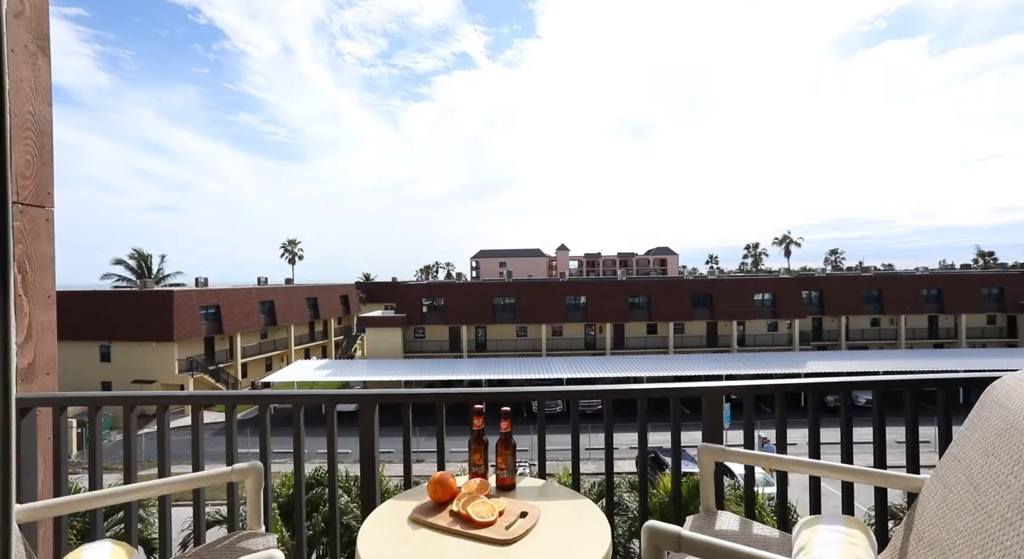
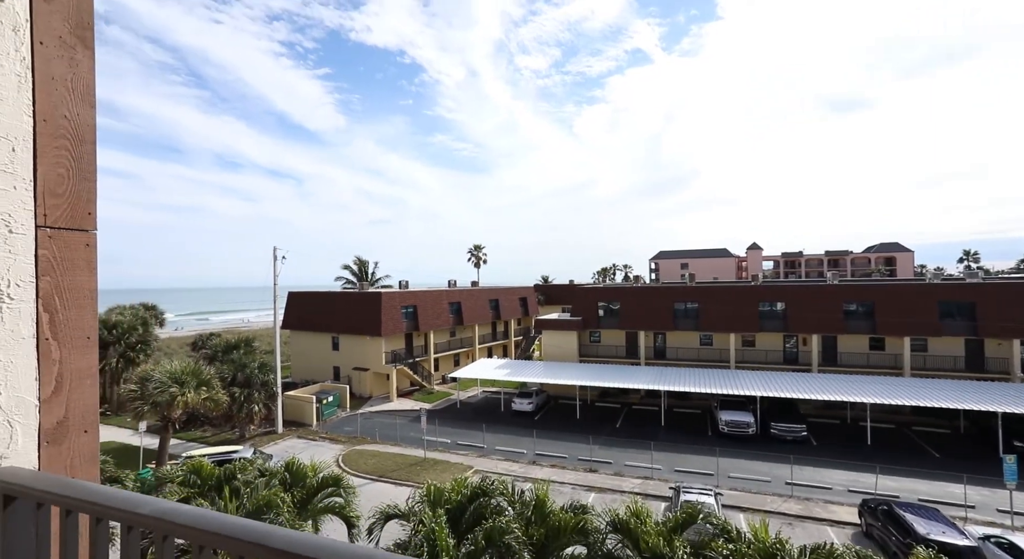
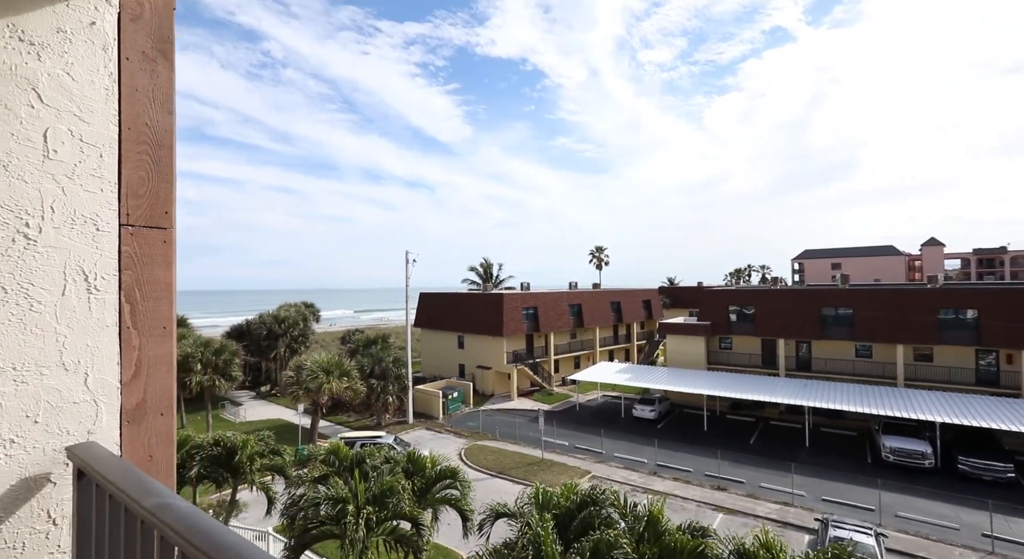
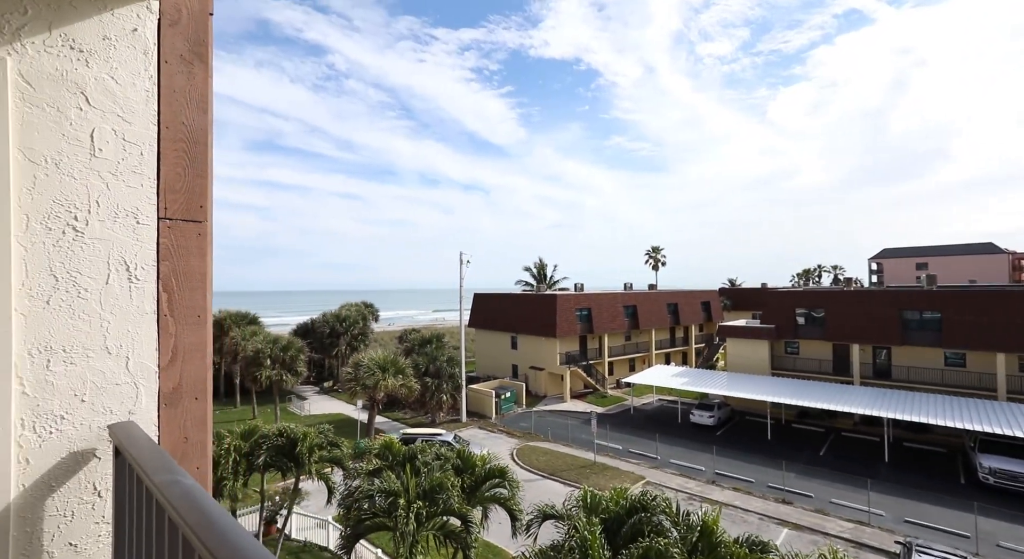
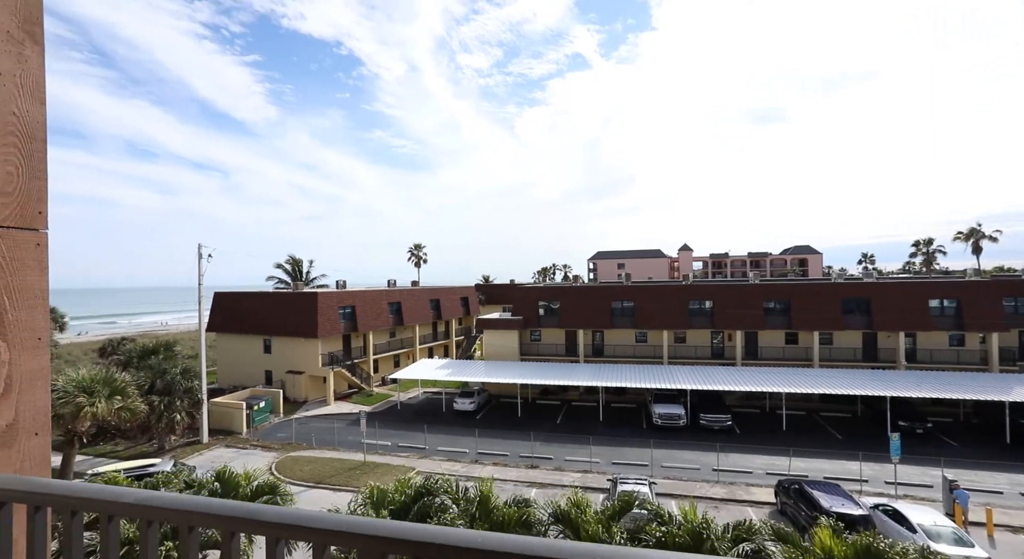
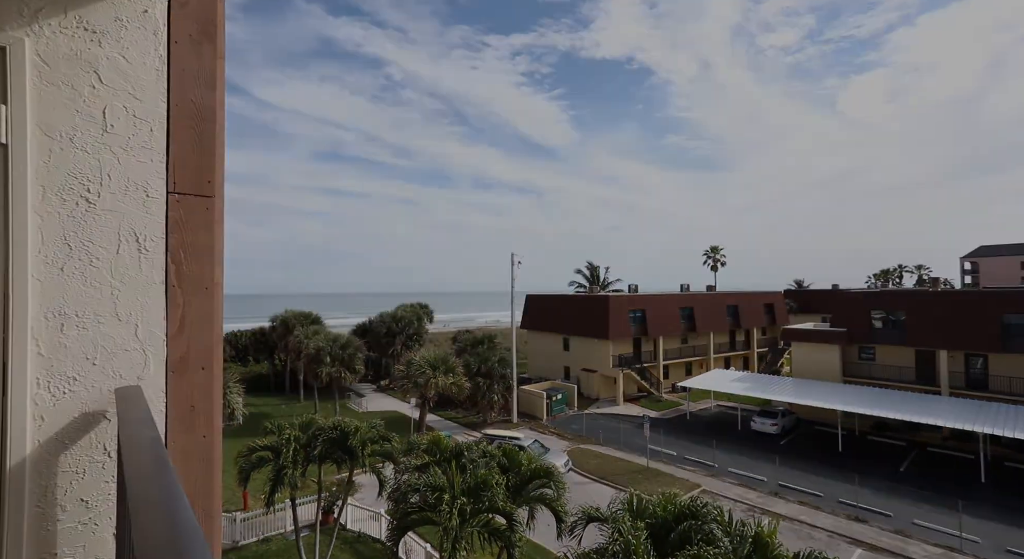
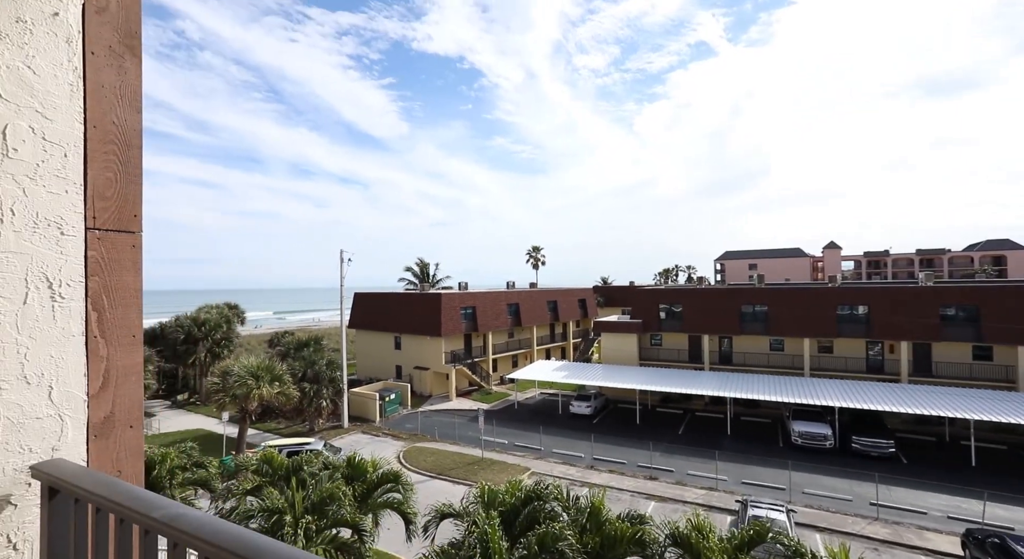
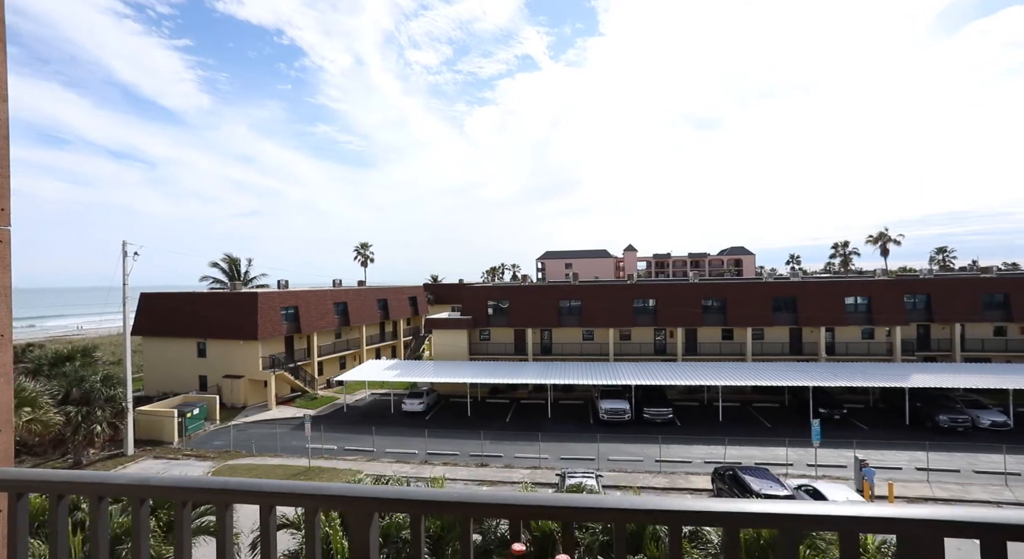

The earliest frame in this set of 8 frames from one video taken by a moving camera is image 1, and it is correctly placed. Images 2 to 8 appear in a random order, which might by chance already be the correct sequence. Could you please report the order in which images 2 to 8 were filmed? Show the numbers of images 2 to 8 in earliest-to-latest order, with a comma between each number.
8, 5, 2, 7, 3, 4, 6
